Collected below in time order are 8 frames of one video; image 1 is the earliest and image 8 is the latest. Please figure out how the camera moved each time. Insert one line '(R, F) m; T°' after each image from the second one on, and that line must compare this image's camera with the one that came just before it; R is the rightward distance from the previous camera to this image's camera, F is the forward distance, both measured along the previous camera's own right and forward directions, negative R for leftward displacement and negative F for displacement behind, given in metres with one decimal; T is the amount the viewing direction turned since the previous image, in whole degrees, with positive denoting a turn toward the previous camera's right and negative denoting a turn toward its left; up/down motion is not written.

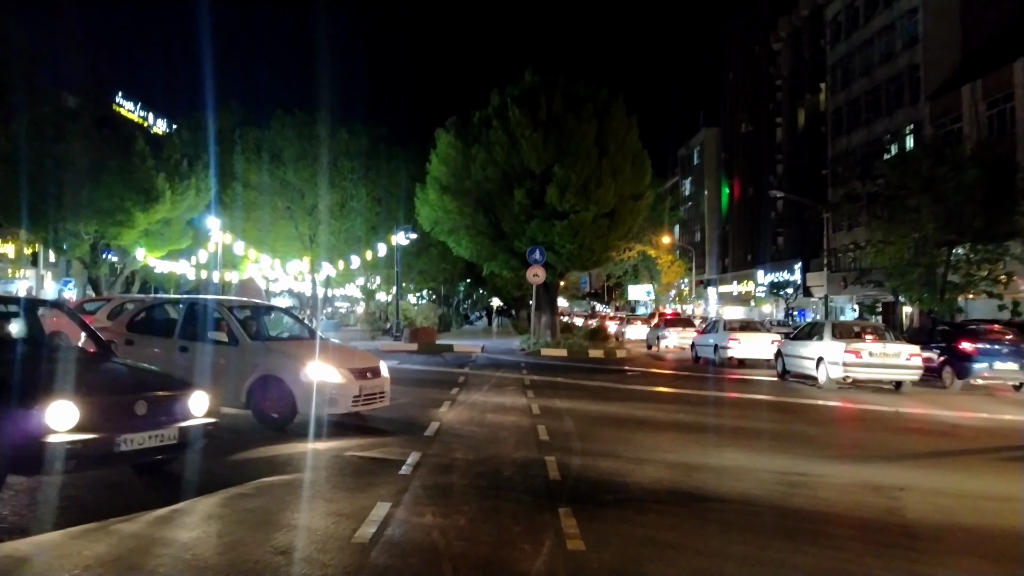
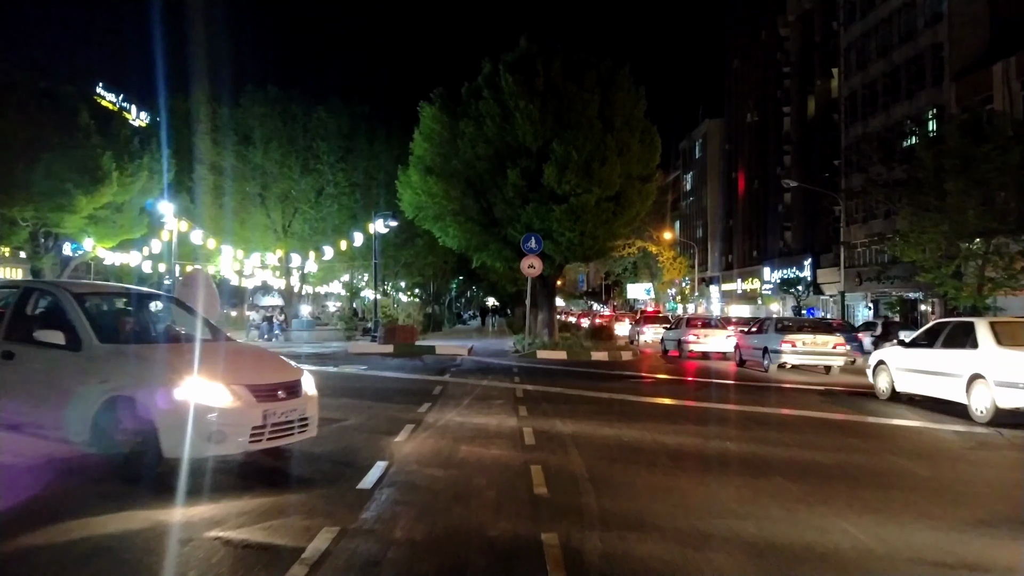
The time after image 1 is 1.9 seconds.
(+0.1, +3.9) m; 0°
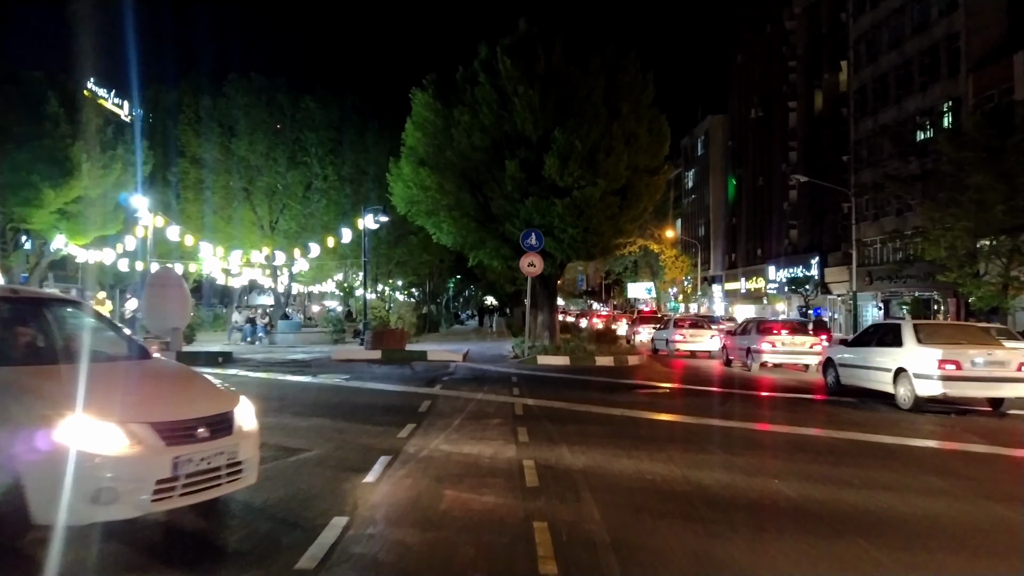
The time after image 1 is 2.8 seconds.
(0.0, +2.0) m; 0°
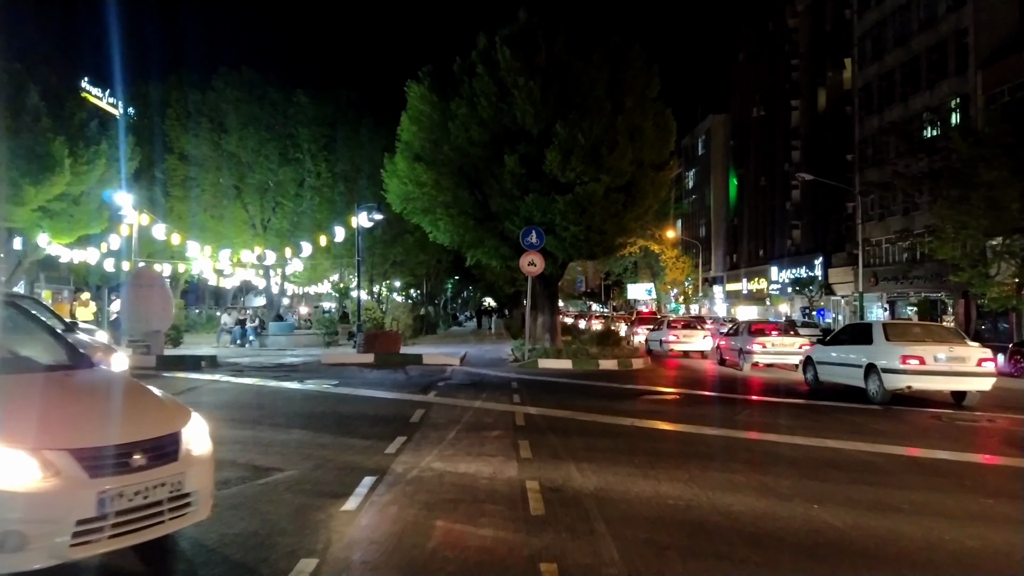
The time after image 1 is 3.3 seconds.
(0.0, +1.1) m; 0°
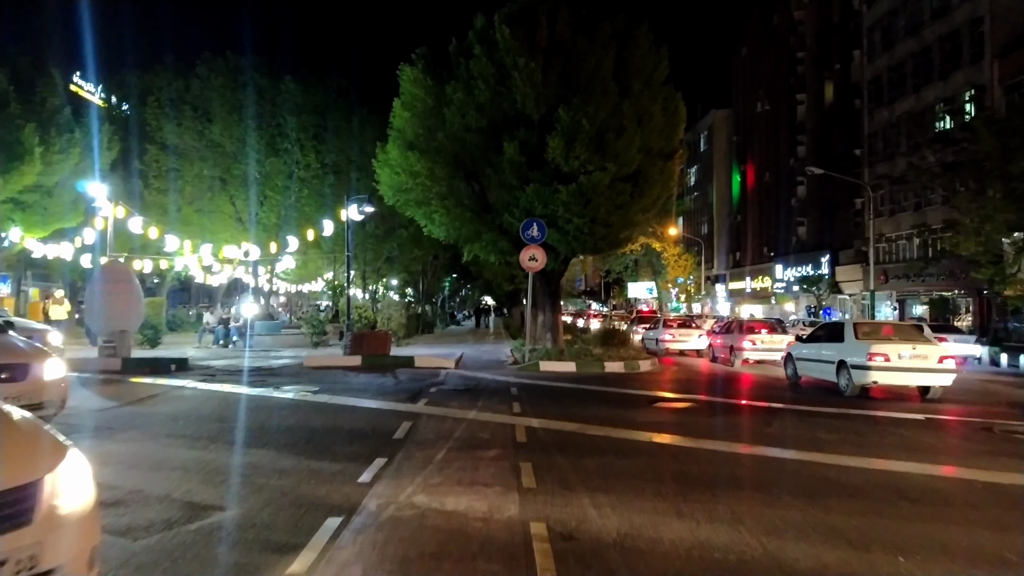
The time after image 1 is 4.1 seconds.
(0.0, +1.7) m; 0°
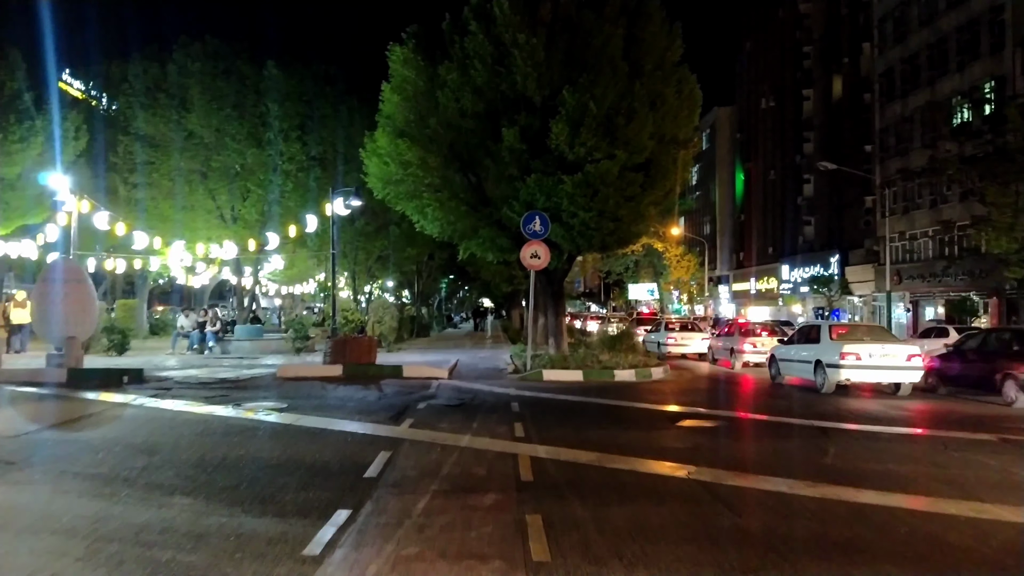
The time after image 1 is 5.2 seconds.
(0.0, +2.2) m; 0°
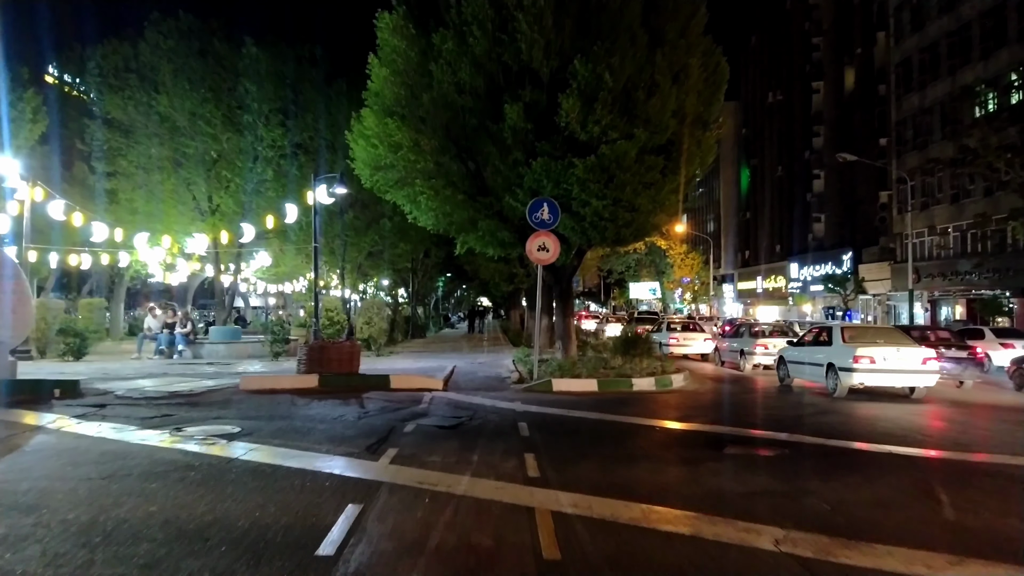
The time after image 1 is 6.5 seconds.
(-0.1, +2.5) m; 0°
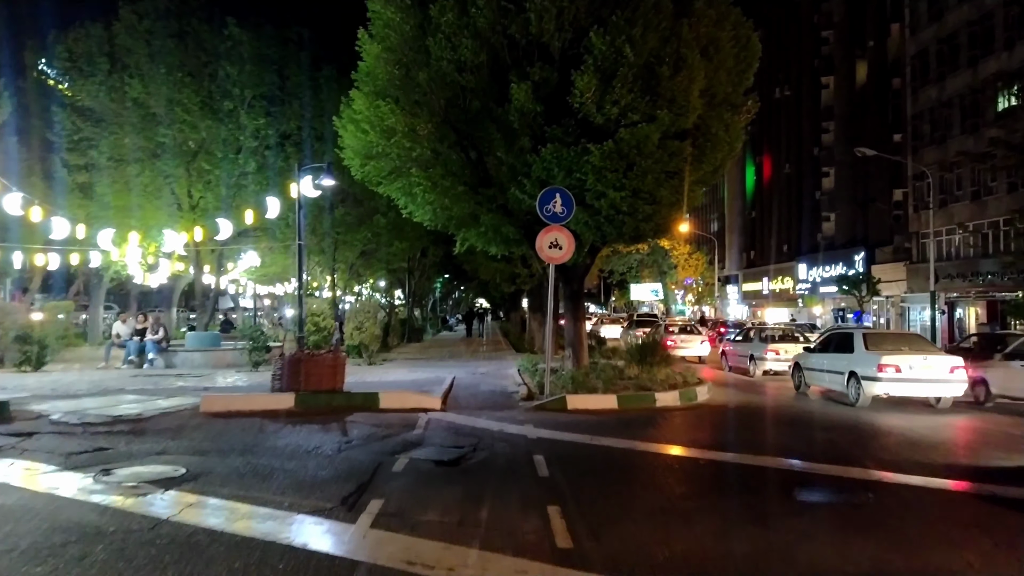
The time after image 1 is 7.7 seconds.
(-0.2, +2.1) m; 0°
